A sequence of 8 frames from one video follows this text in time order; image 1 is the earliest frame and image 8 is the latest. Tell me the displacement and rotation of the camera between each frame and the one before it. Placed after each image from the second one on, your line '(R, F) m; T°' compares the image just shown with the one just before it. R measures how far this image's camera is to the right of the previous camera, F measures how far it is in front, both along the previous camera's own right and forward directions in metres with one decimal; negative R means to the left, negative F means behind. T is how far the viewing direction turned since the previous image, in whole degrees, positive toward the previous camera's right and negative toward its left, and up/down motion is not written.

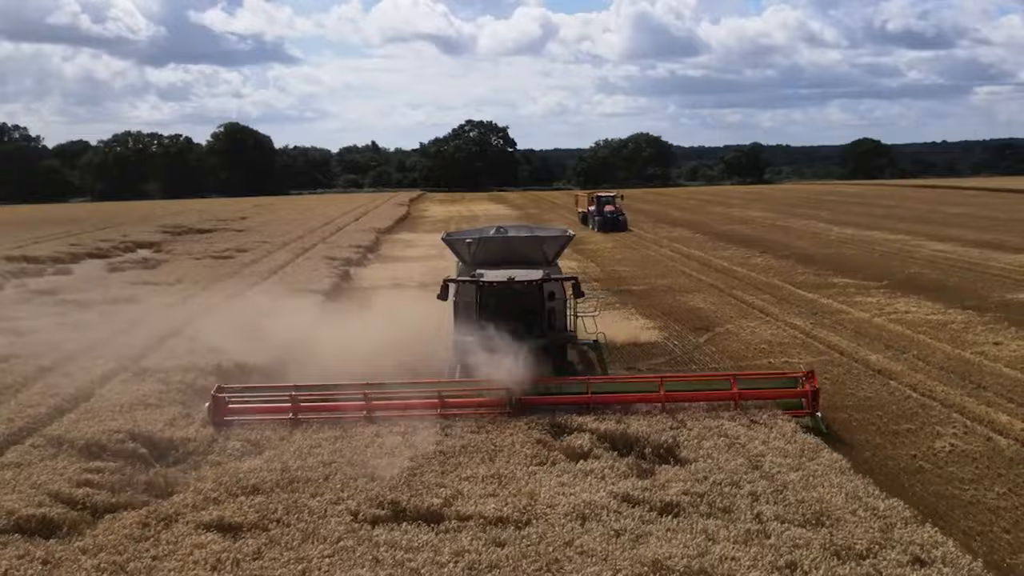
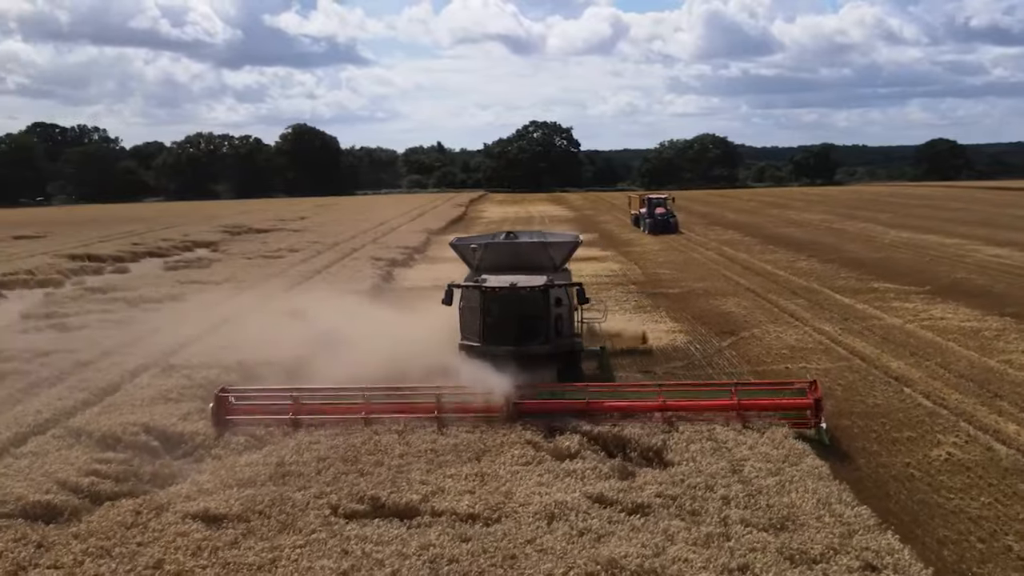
(+0.7, -0.2) m; -4°
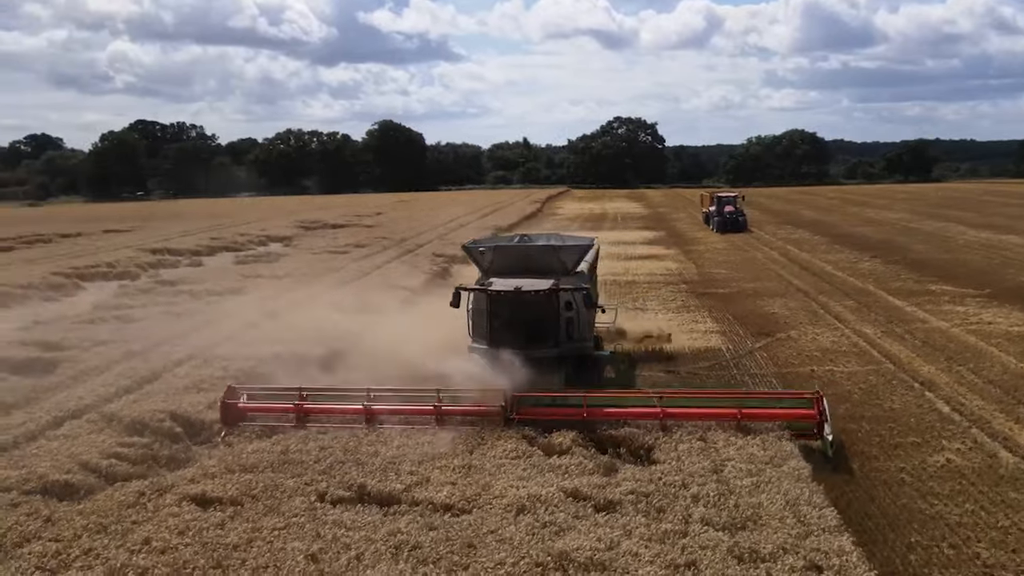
(+0.9, -0.3) m; -5°
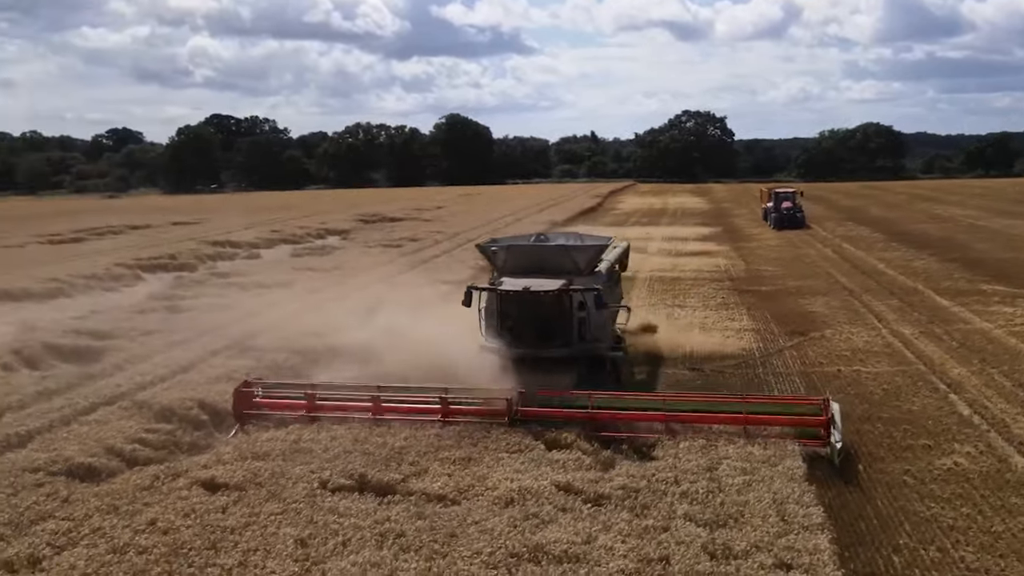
(+0.6, -0.2) m; -4°
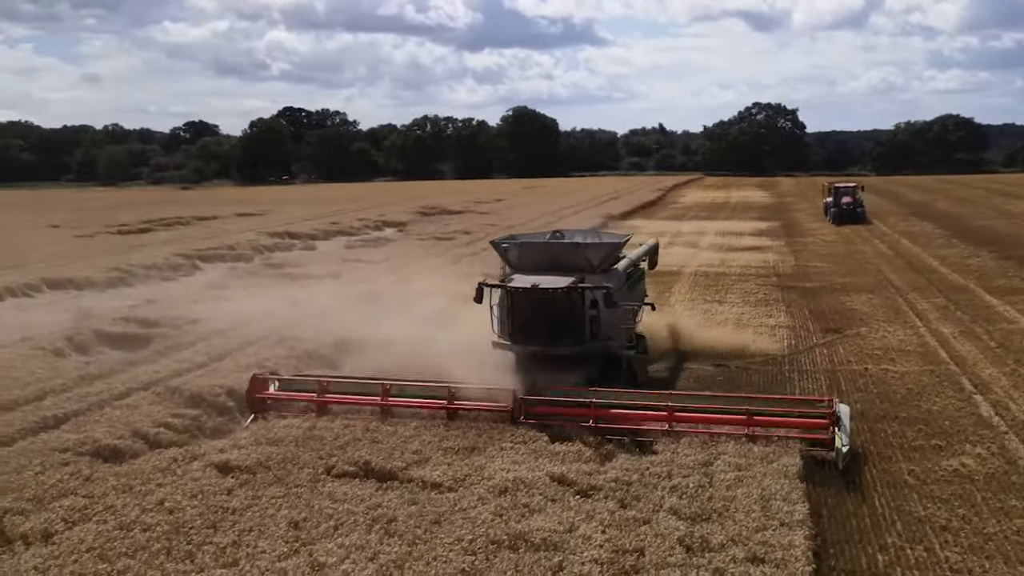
(+0.6, -0.2) m; -4°
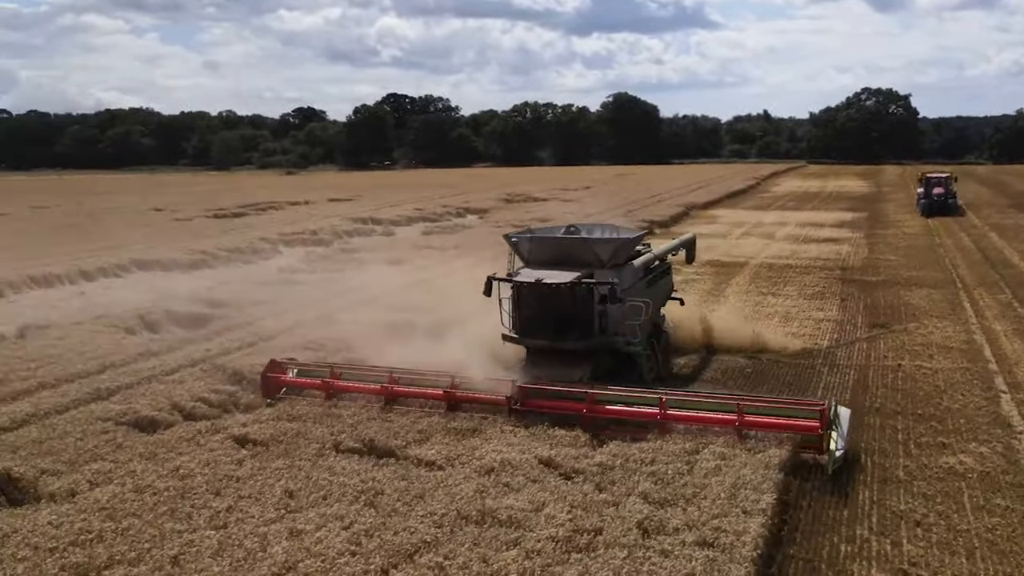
(+1.0, -0.4) m; -6°
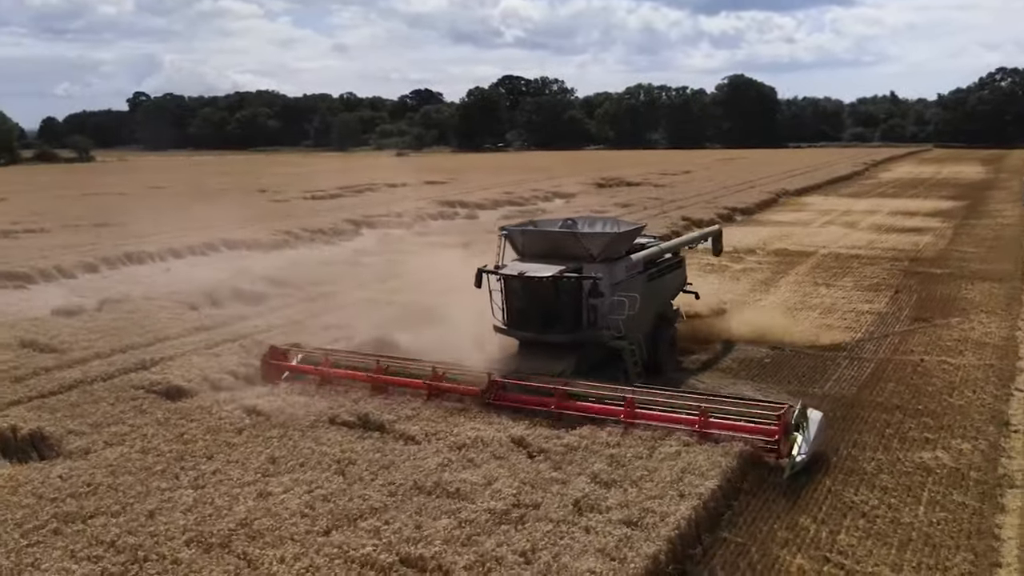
(+1.4, -0.5) m; -7°
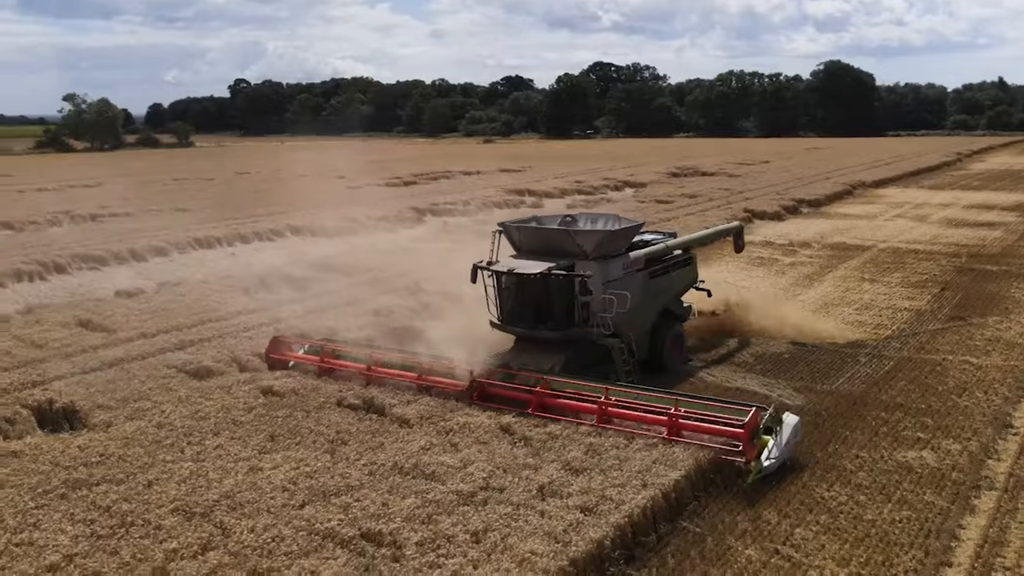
(+1.0, -0.4) m; -5°
